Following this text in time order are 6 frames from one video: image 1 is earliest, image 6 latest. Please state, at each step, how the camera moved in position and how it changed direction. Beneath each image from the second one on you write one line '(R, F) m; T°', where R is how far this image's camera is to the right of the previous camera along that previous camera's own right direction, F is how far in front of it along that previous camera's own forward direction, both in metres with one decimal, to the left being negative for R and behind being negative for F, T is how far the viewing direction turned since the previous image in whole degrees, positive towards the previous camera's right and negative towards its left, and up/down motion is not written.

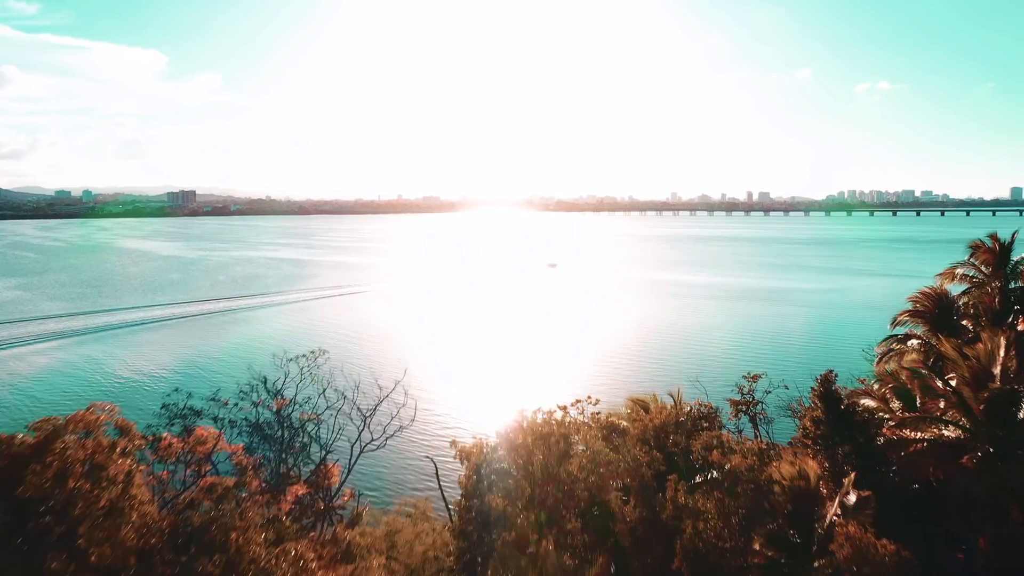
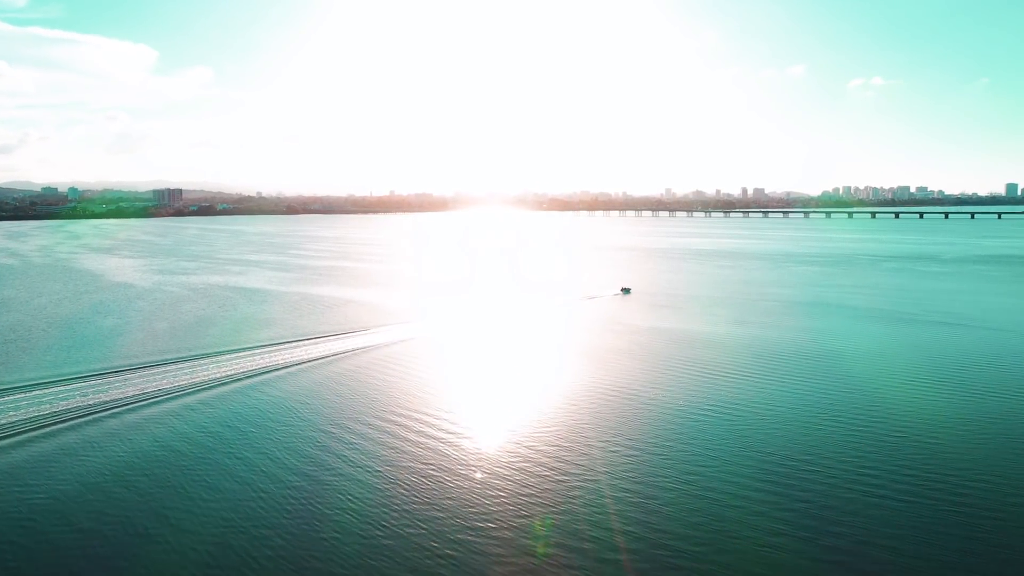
(+0.2, +2.7) m; +1°
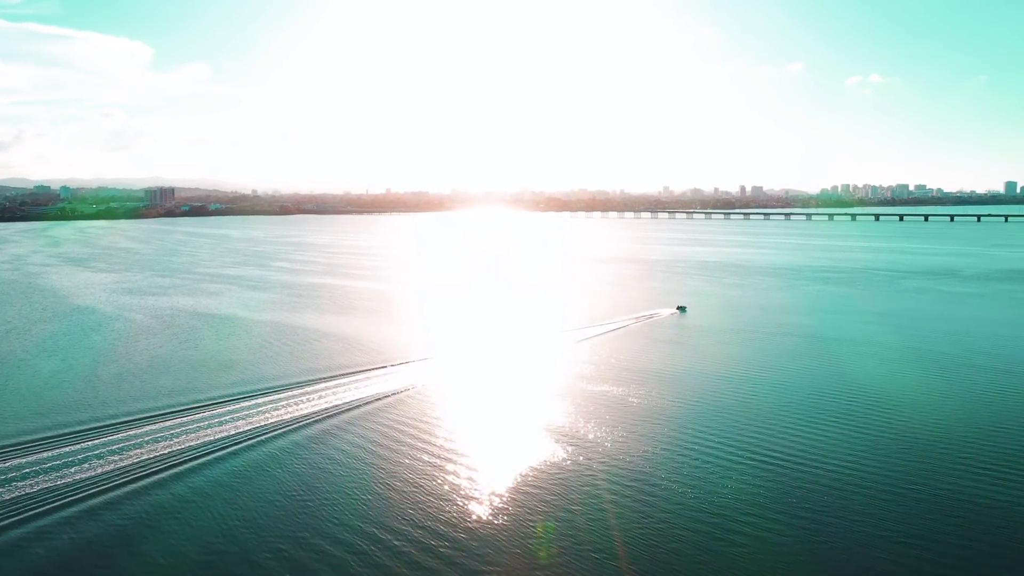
(+0.1, +2.0) m; 0°
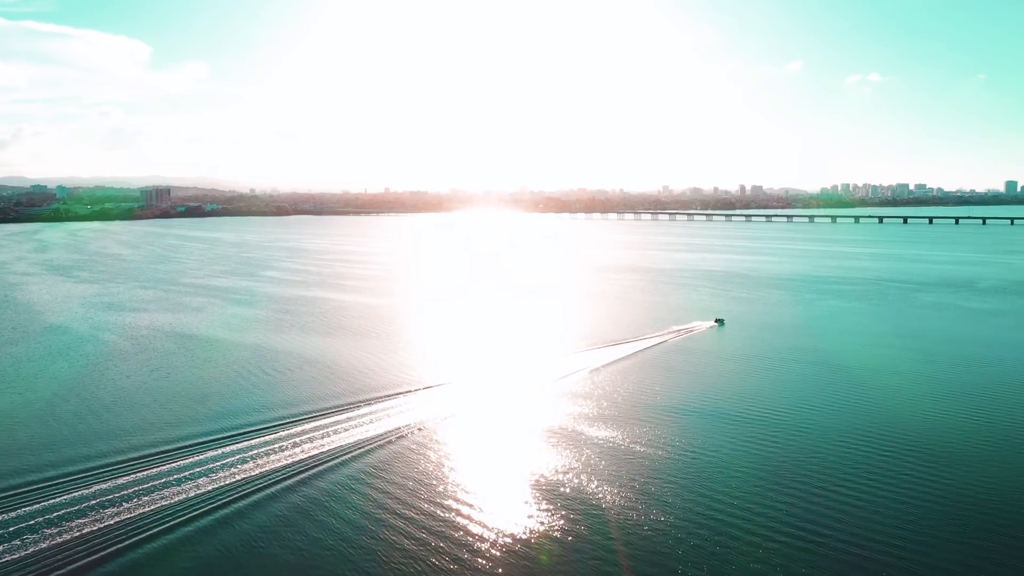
(0.0, +1.3) m; 0°
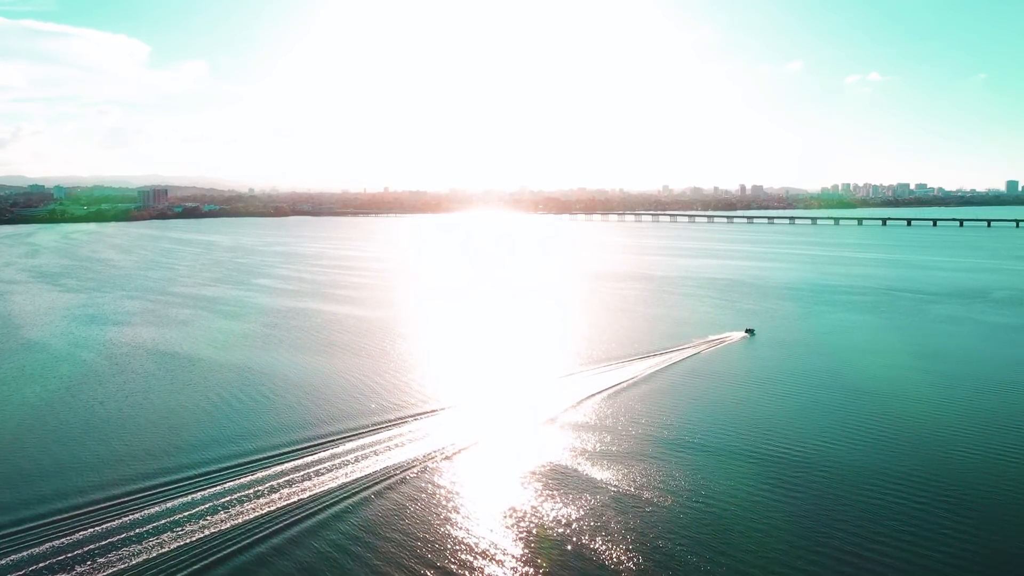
(0.0, +1.0) m; 0°
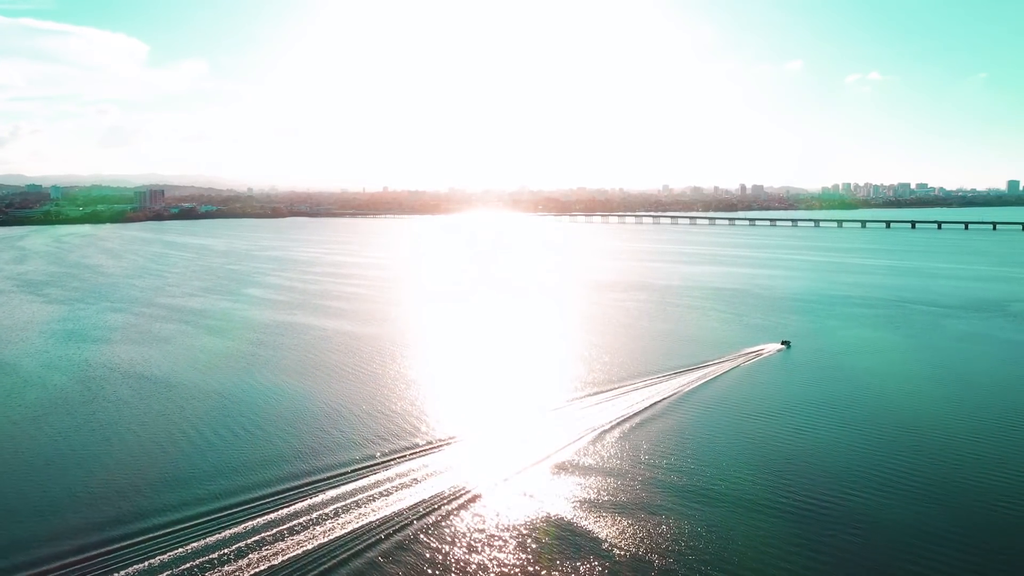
(0.0, +1.2) m; 0°
